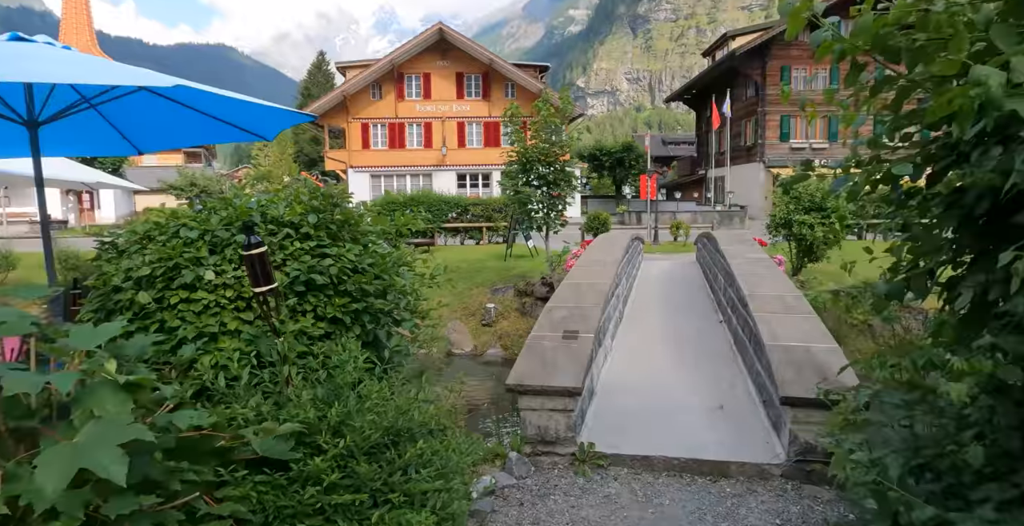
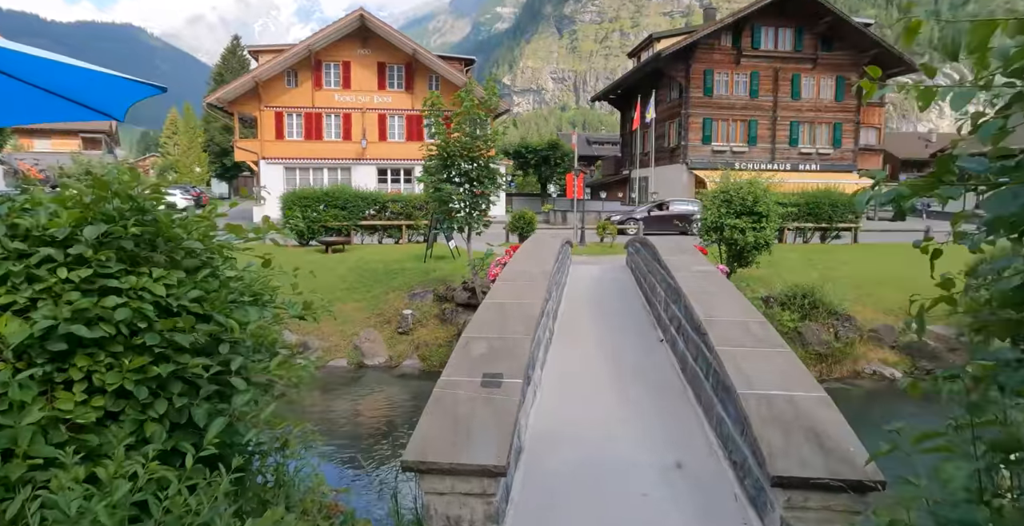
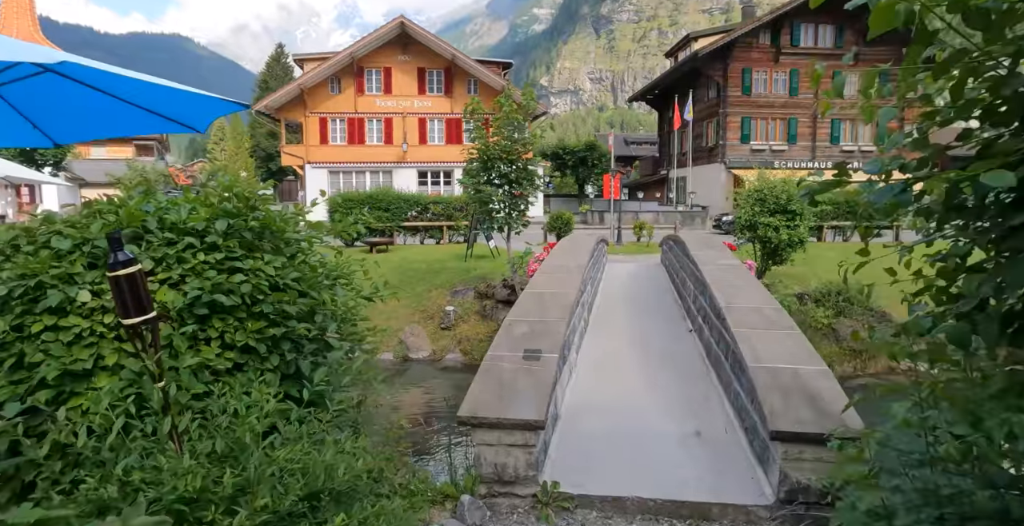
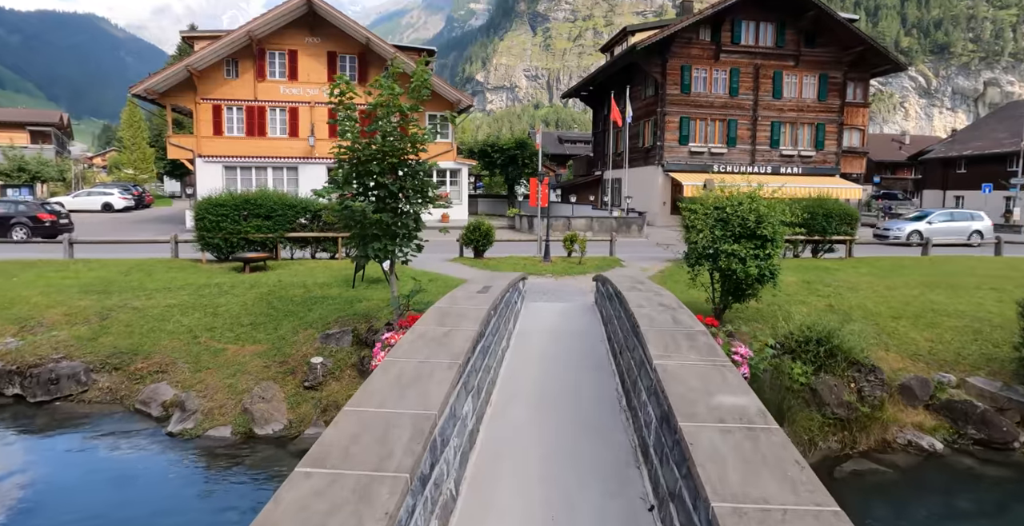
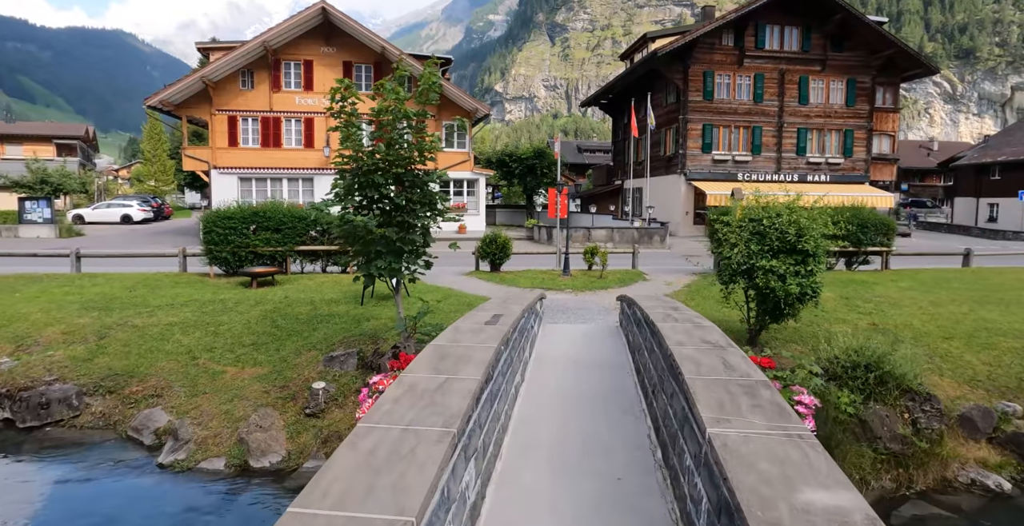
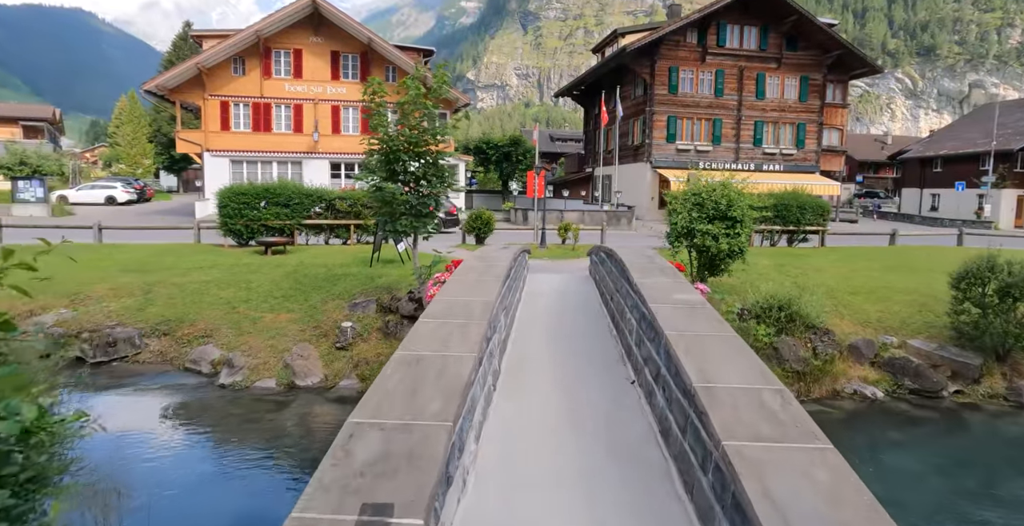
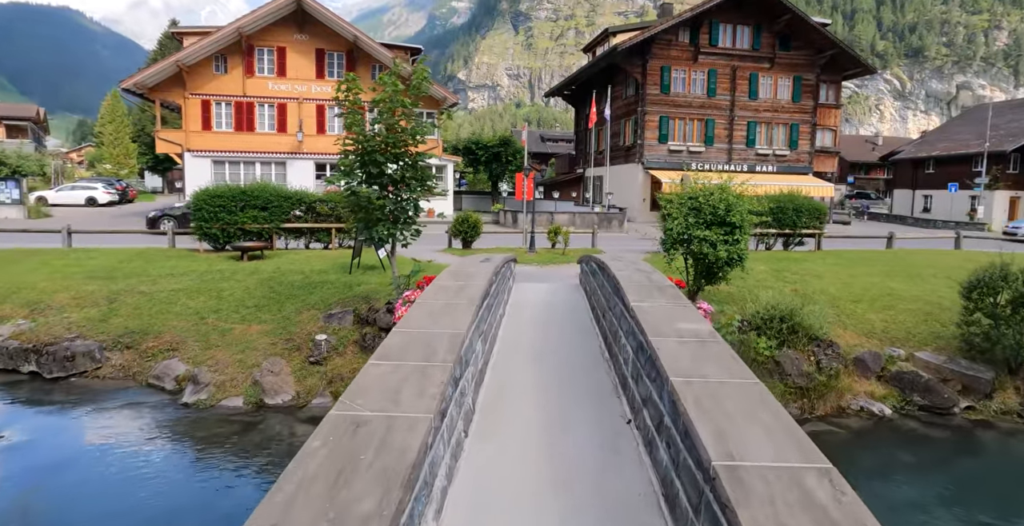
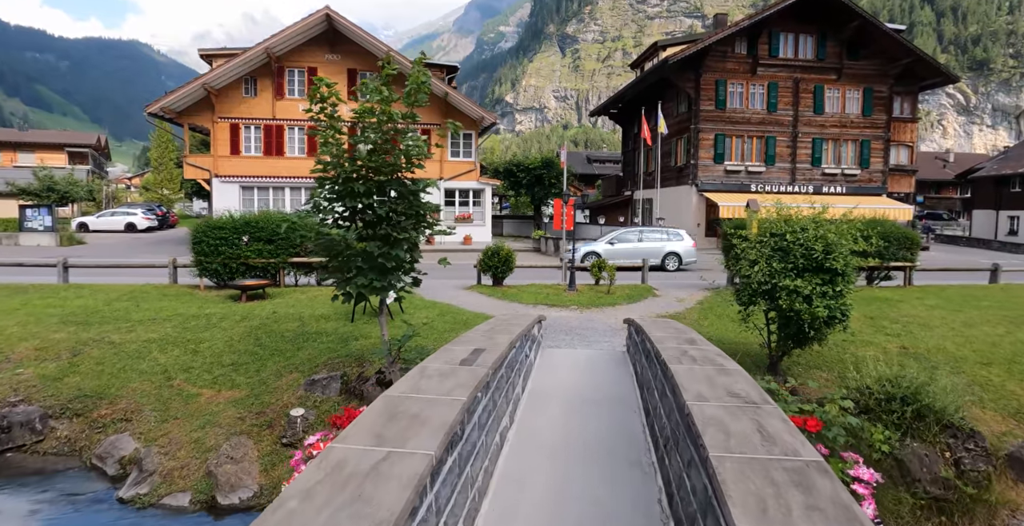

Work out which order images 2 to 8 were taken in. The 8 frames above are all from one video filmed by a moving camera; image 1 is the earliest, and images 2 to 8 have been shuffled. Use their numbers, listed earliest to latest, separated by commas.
3, 2, 6, 7, 4, 5, 8
